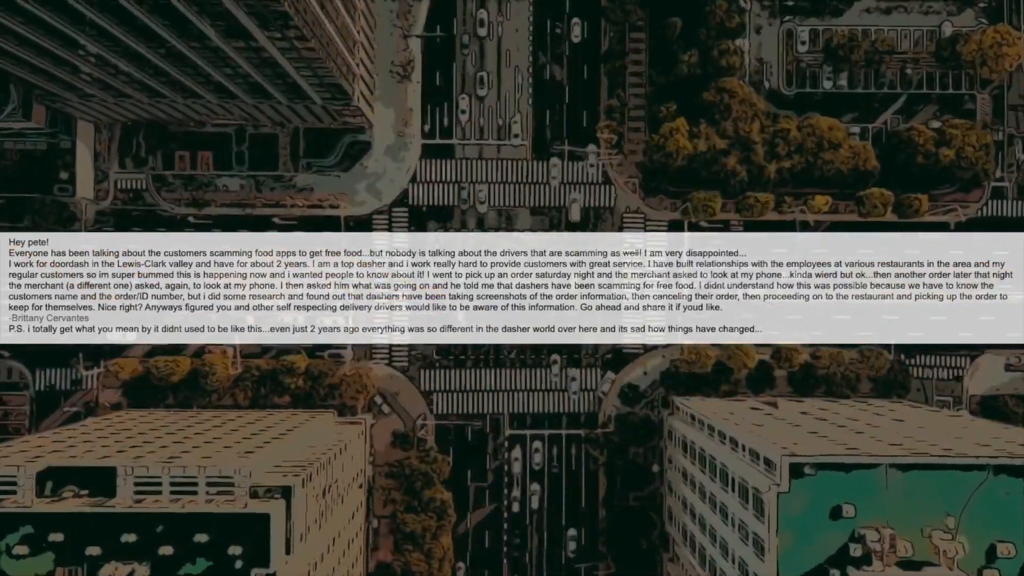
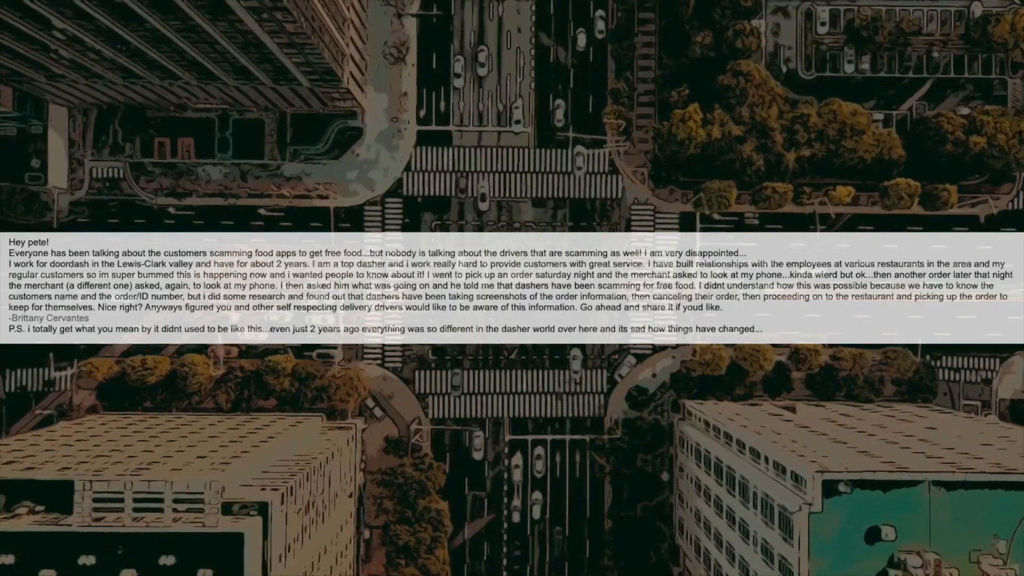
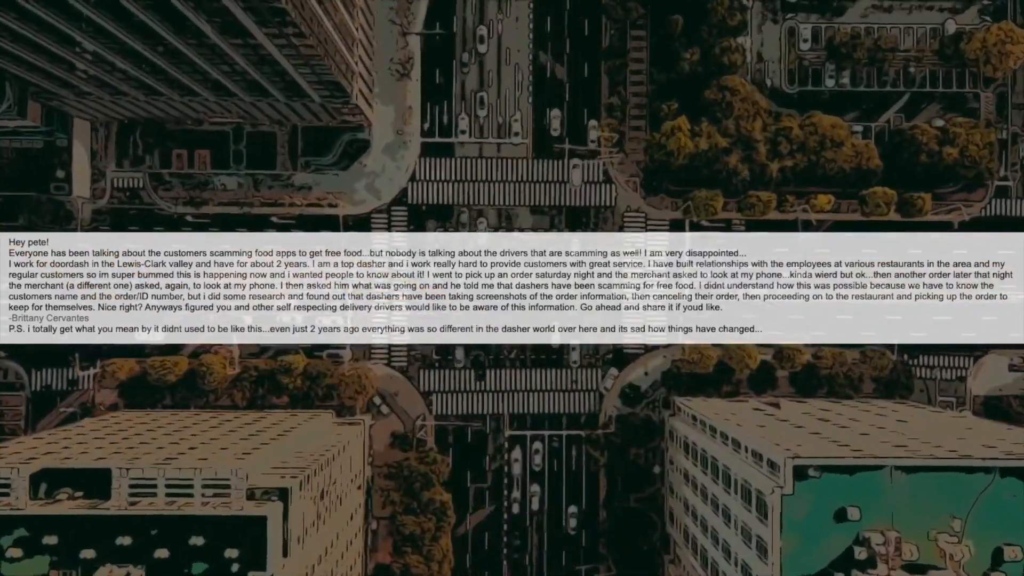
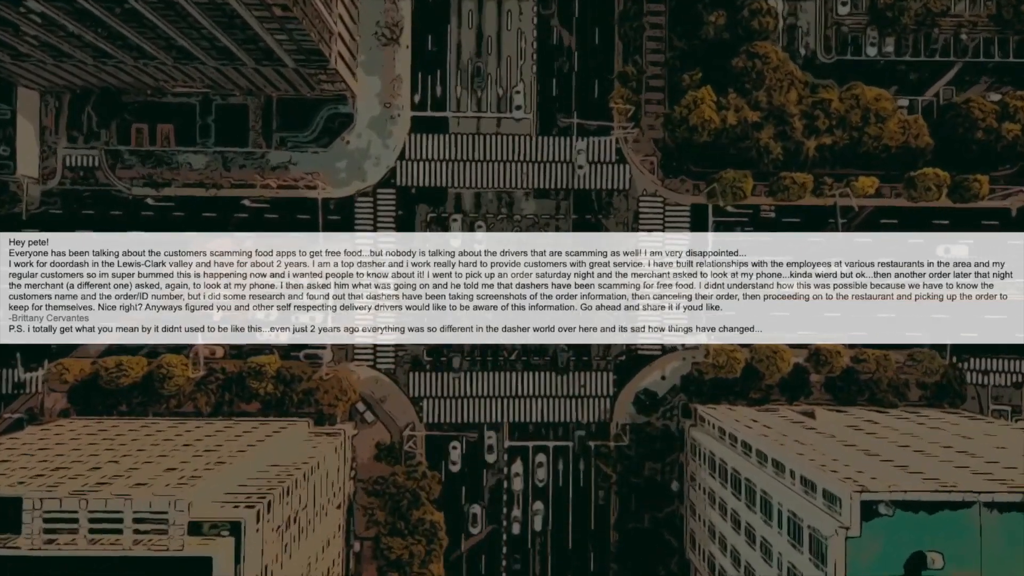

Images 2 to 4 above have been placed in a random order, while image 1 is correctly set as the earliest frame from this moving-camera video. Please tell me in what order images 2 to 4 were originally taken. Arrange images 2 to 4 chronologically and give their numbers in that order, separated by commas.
3, 2, 4
